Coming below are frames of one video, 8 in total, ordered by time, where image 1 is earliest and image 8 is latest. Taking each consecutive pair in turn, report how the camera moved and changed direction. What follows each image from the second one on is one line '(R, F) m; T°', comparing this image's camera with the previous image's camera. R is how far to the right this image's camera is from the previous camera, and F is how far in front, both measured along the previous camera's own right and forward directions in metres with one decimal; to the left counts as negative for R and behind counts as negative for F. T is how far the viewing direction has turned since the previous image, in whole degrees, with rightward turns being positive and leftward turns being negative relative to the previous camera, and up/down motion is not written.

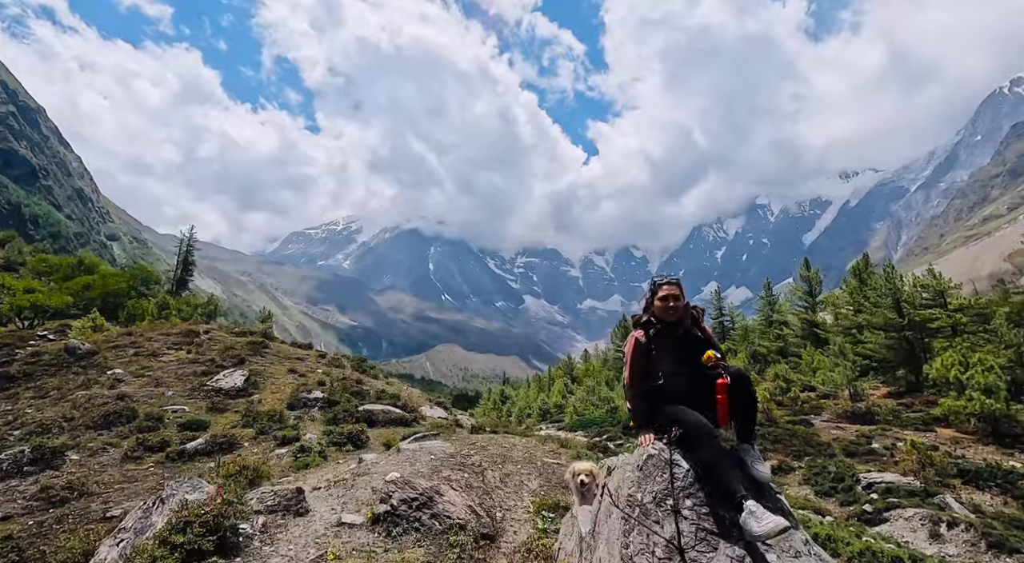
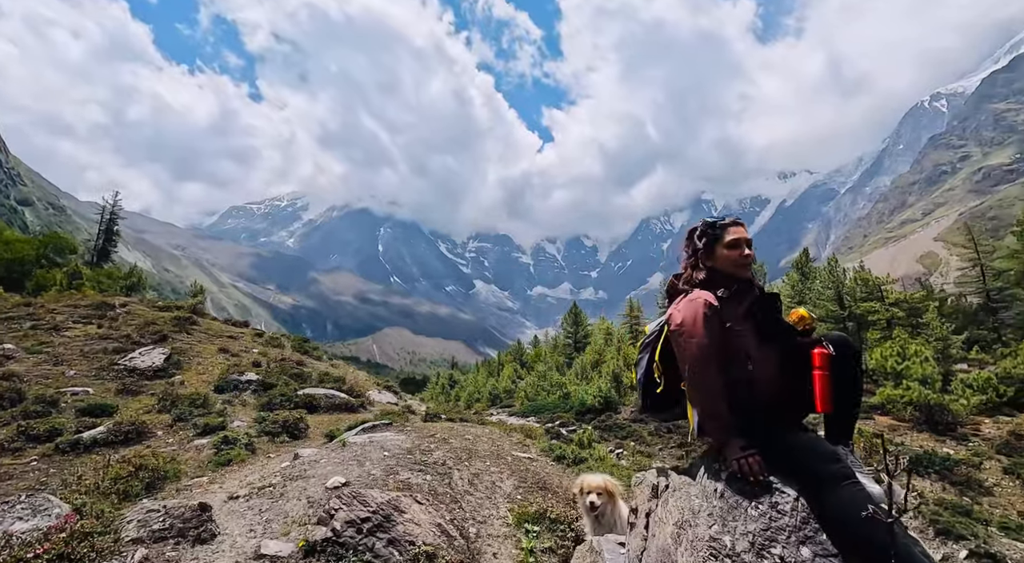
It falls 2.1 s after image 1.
(-0.7, +3.5) m; +5°
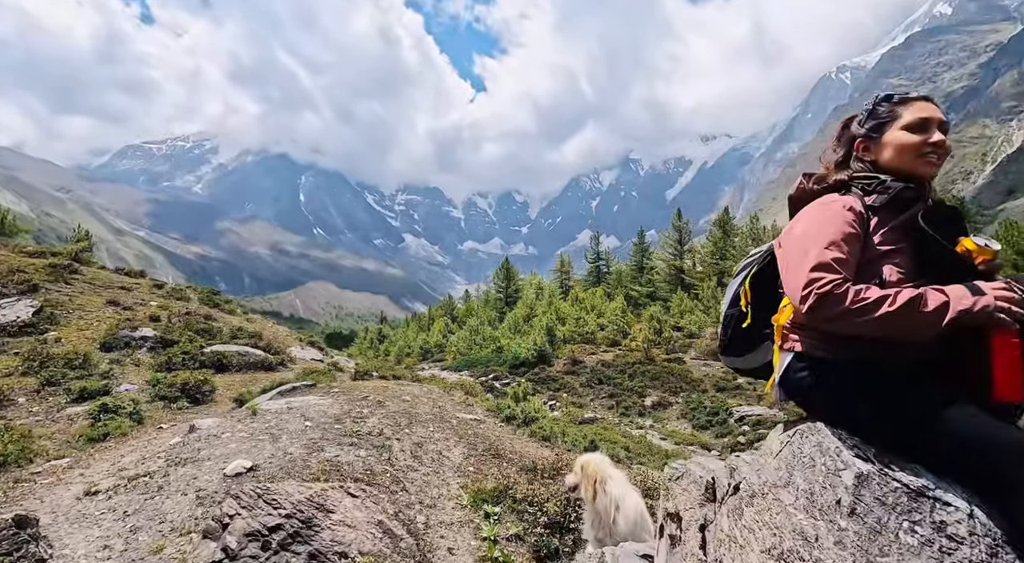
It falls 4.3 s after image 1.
(-0.5, +2.8) m; +7°
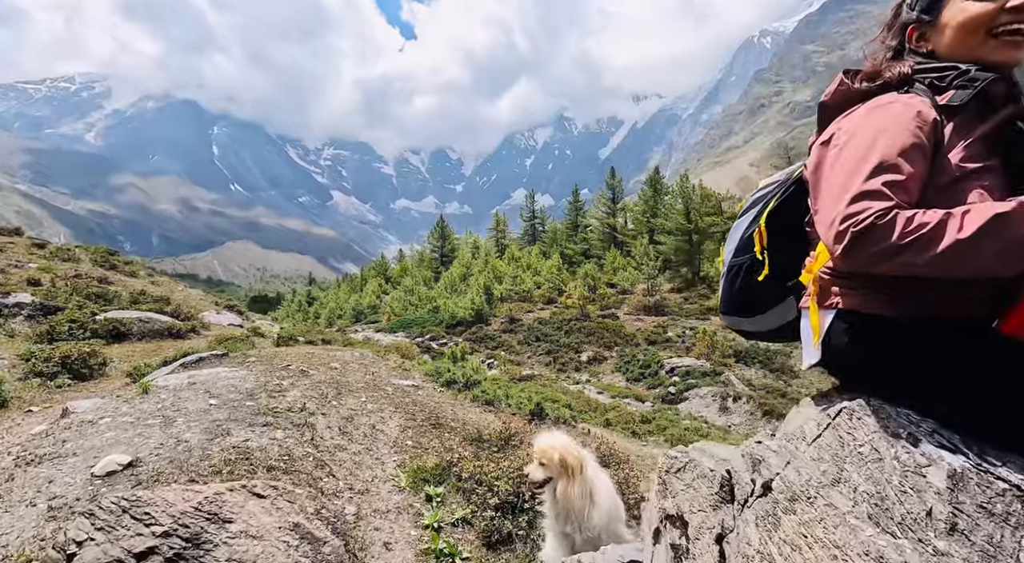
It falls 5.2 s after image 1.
(-0.1, +1.5) m; +6°
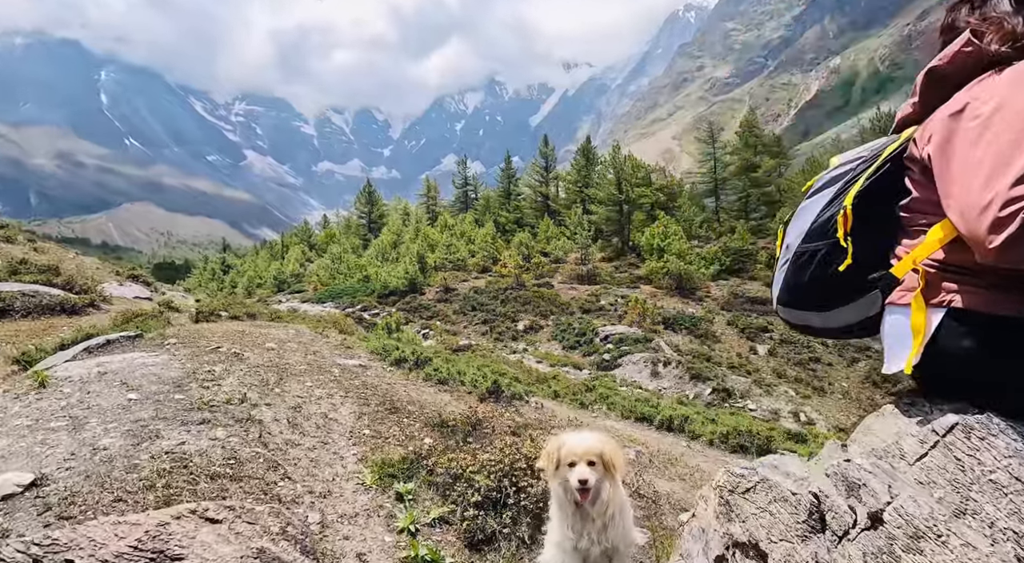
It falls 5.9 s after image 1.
(-0.7, +0.9) m; +6°
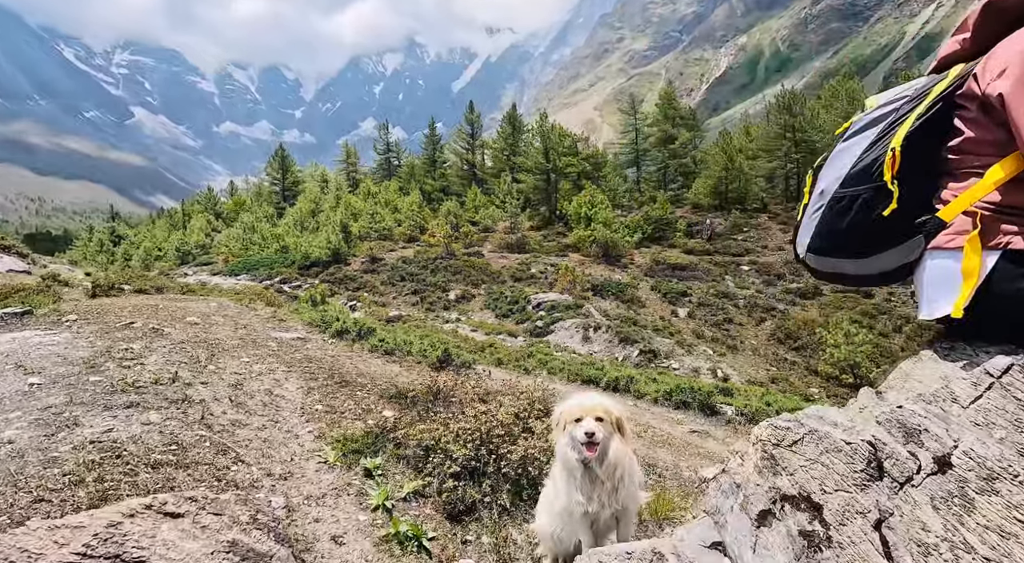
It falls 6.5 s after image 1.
(-0.7, +0.4) m; +7°
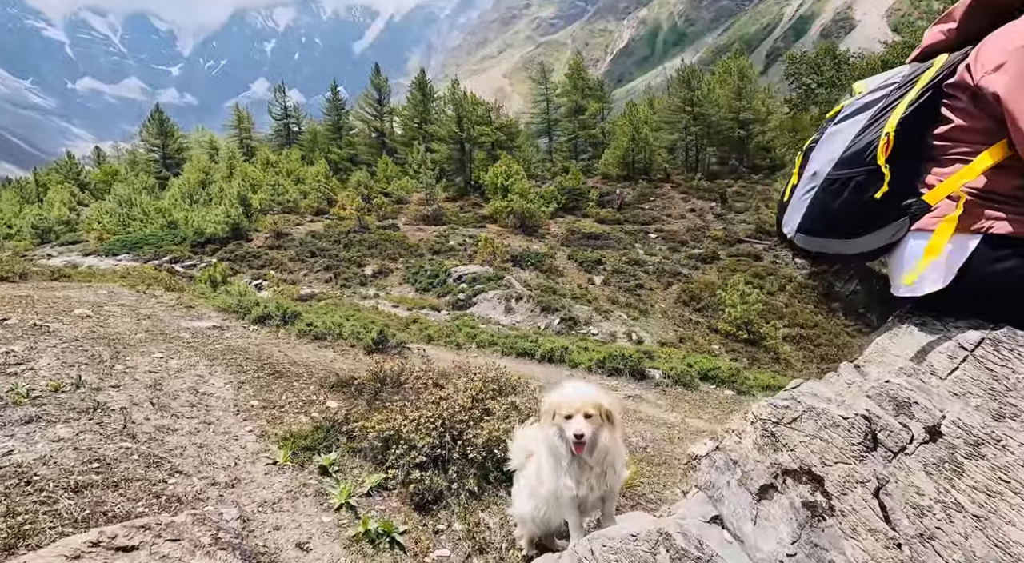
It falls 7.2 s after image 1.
(-0.6, +0.1) m; +8°
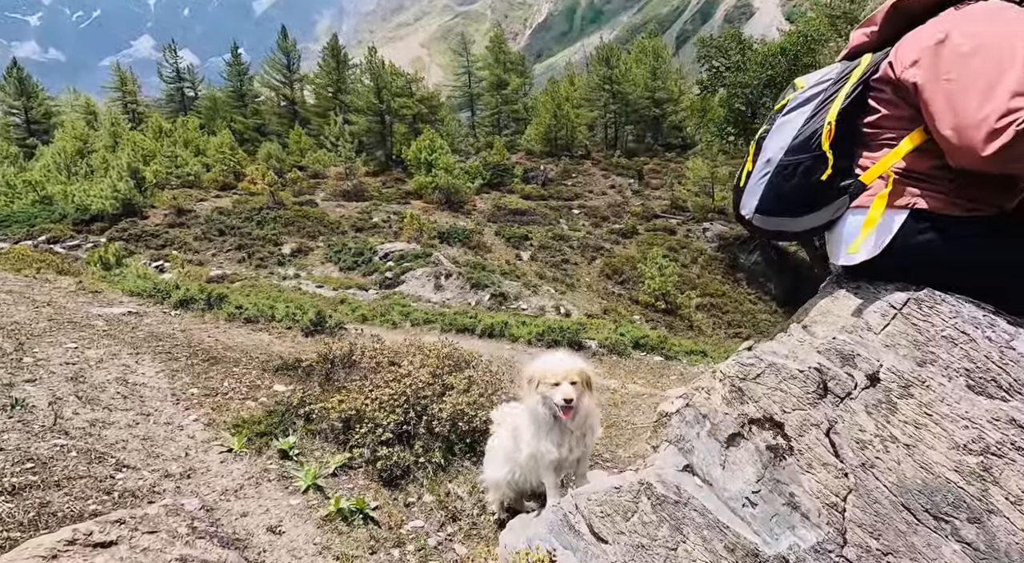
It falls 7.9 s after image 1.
(-0.5, -0.3) m; +7°
